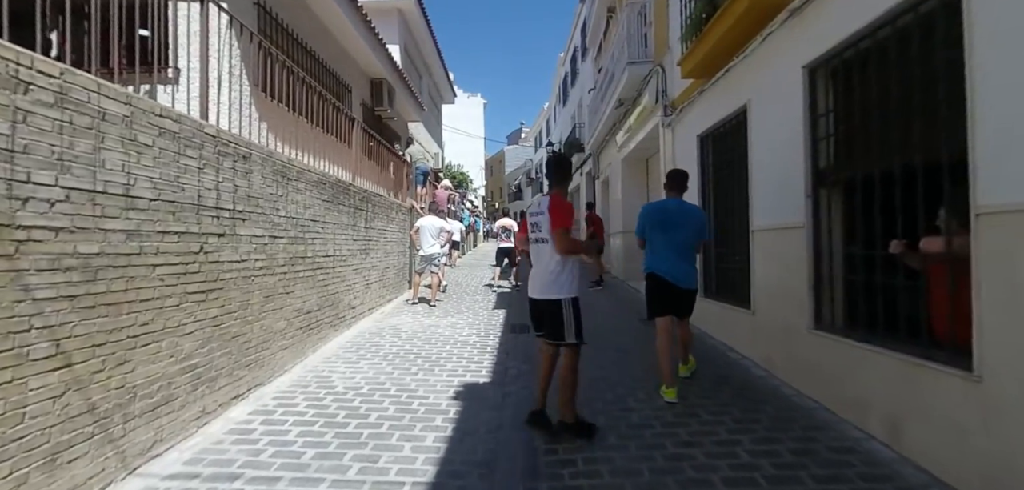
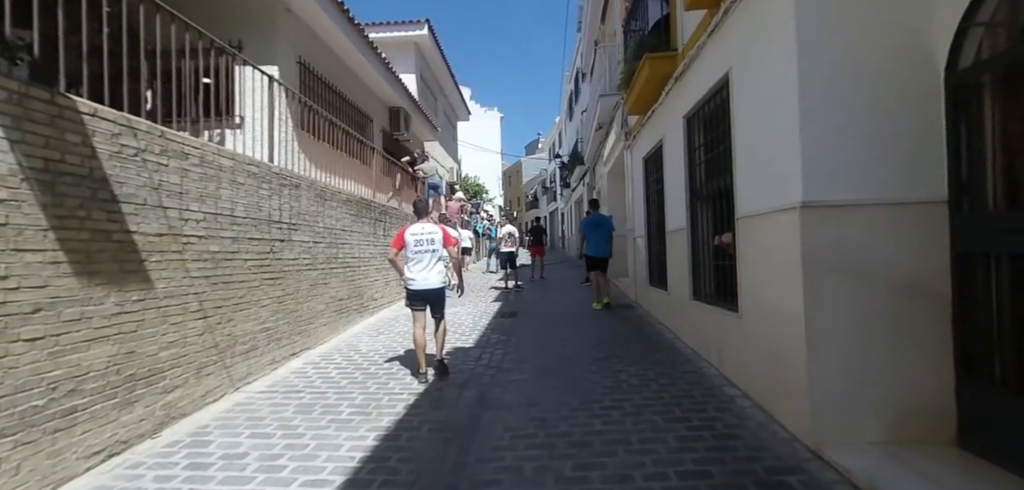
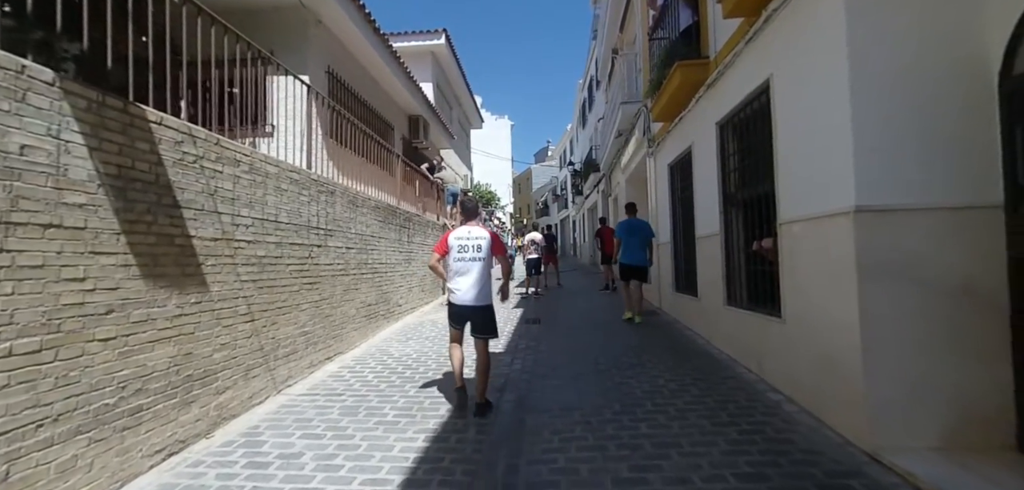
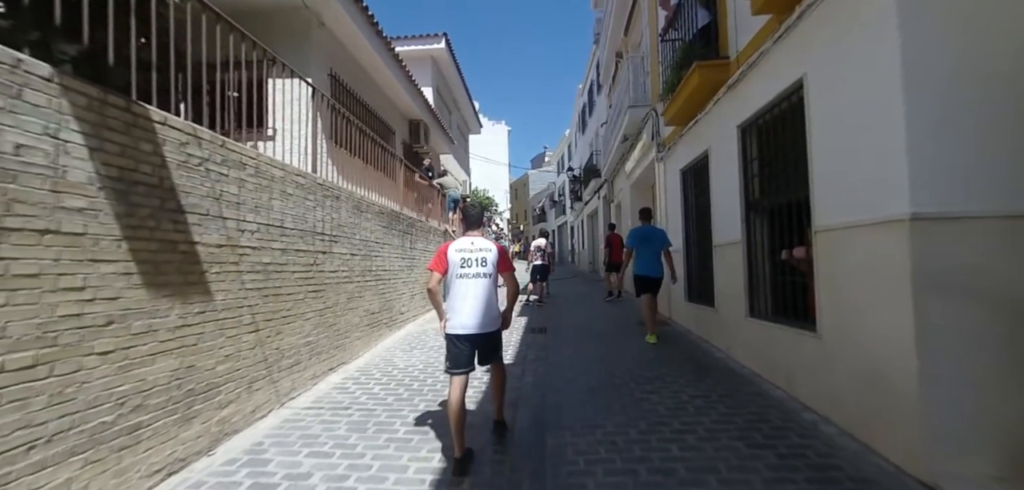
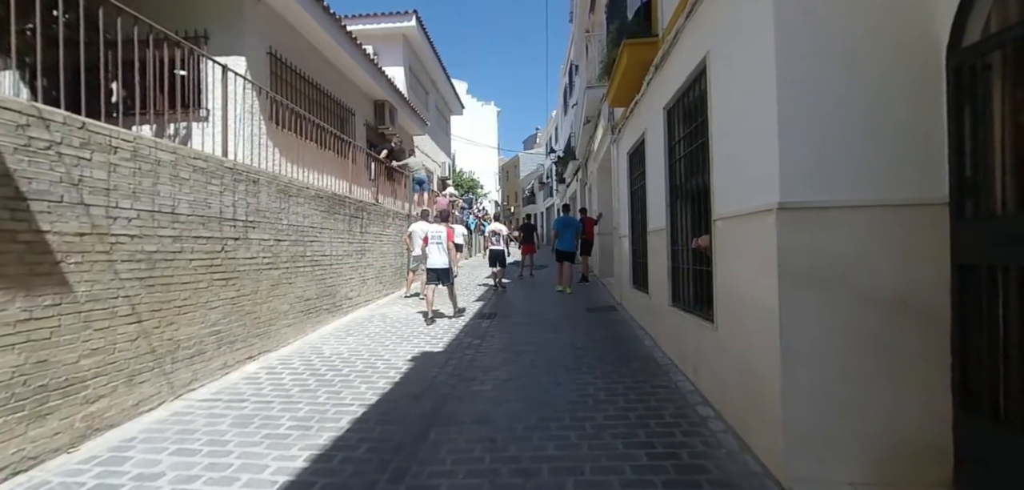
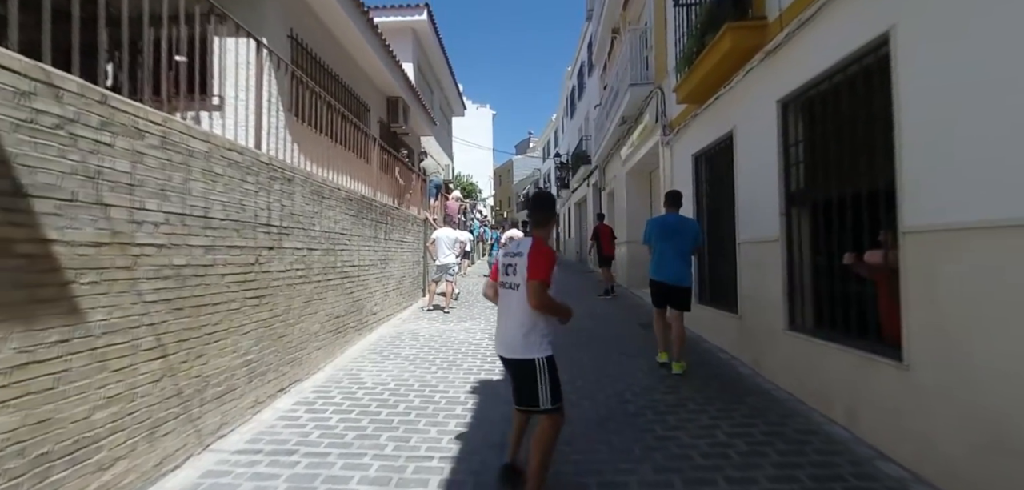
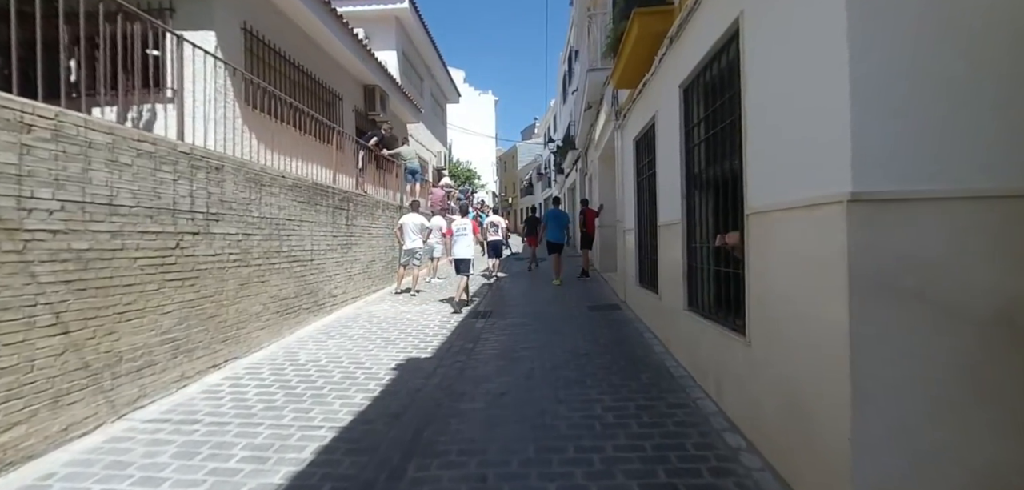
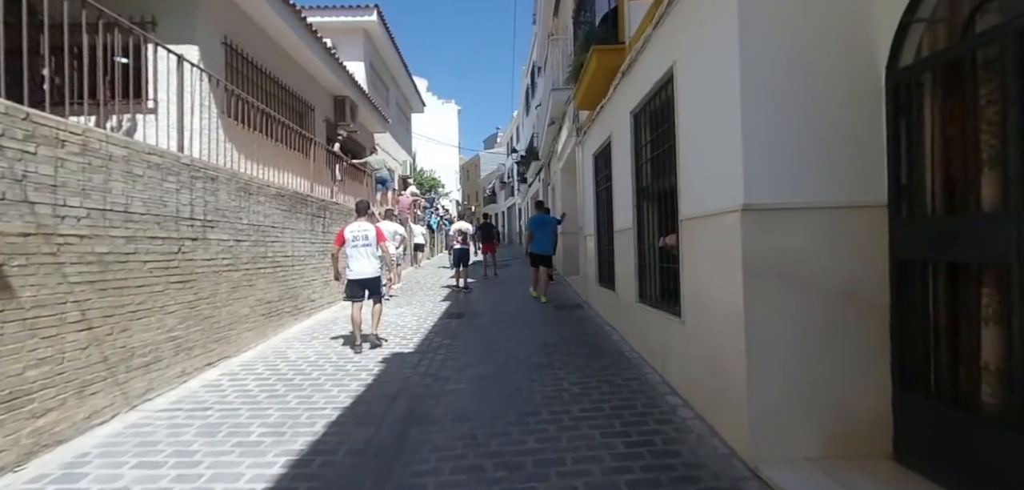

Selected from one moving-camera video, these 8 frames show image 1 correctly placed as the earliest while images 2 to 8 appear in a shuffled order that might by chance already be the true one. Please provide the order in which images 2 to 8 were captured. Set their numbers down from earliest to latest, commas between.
6, 4, 3, 2, 8, 5, 7
